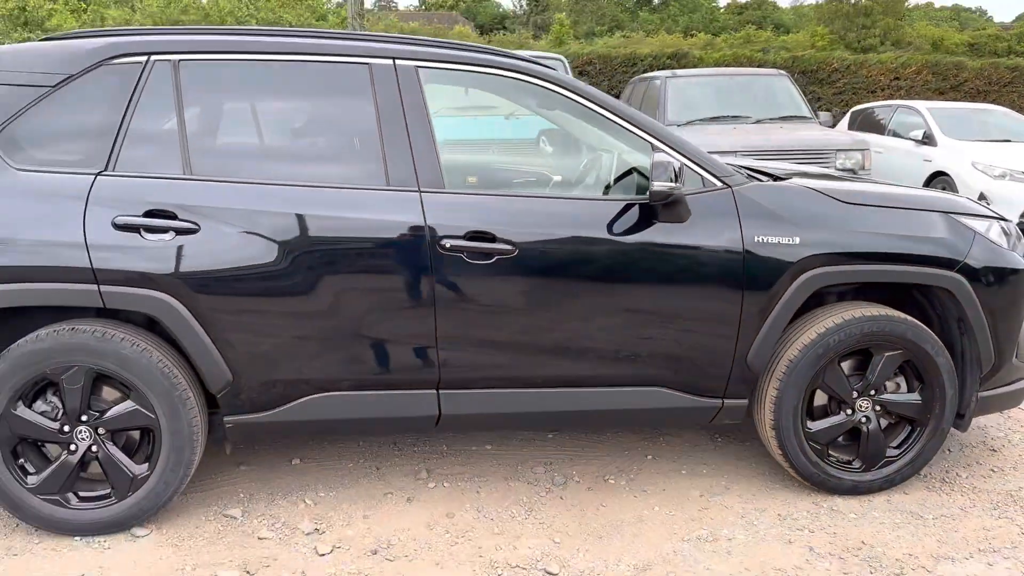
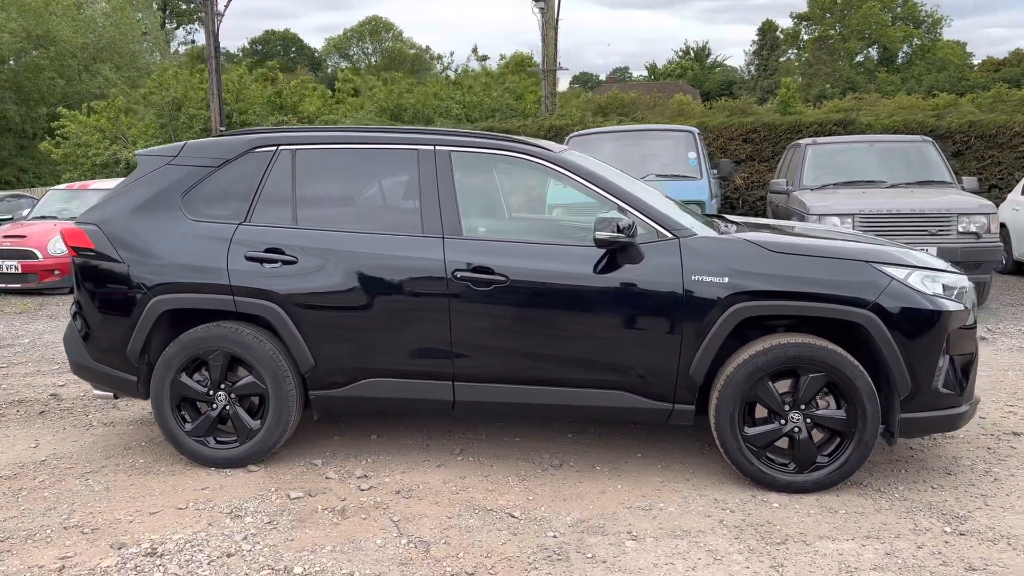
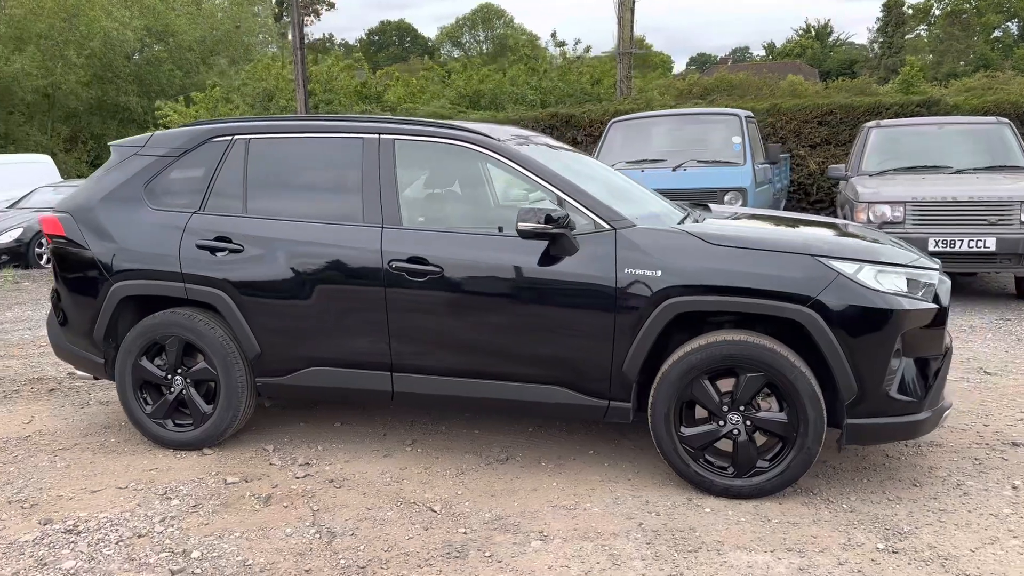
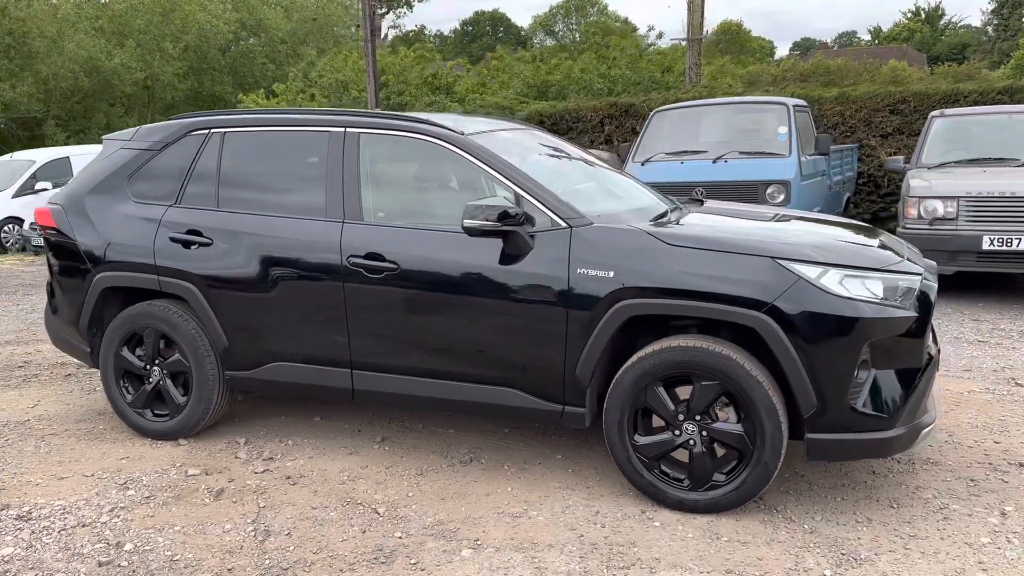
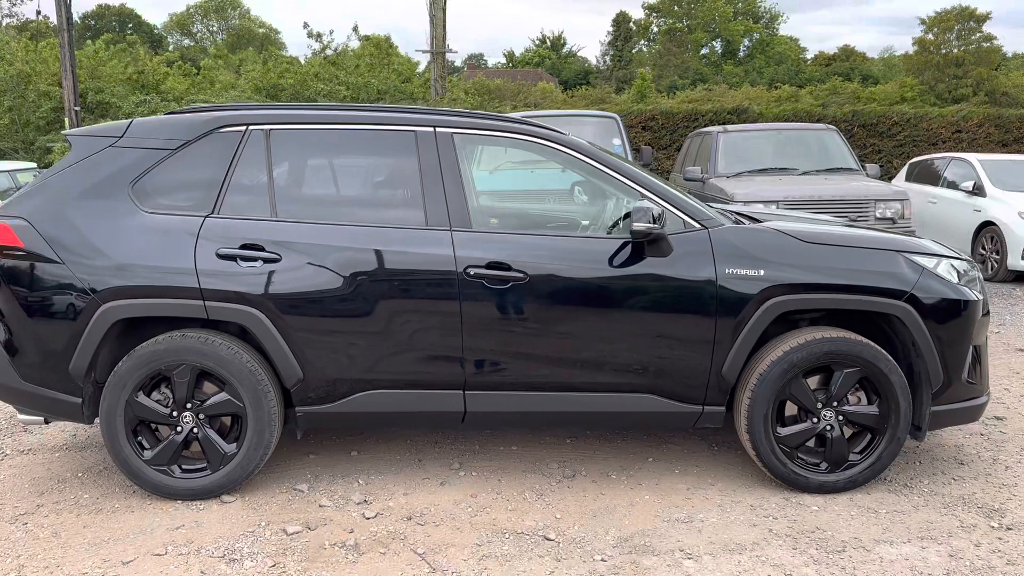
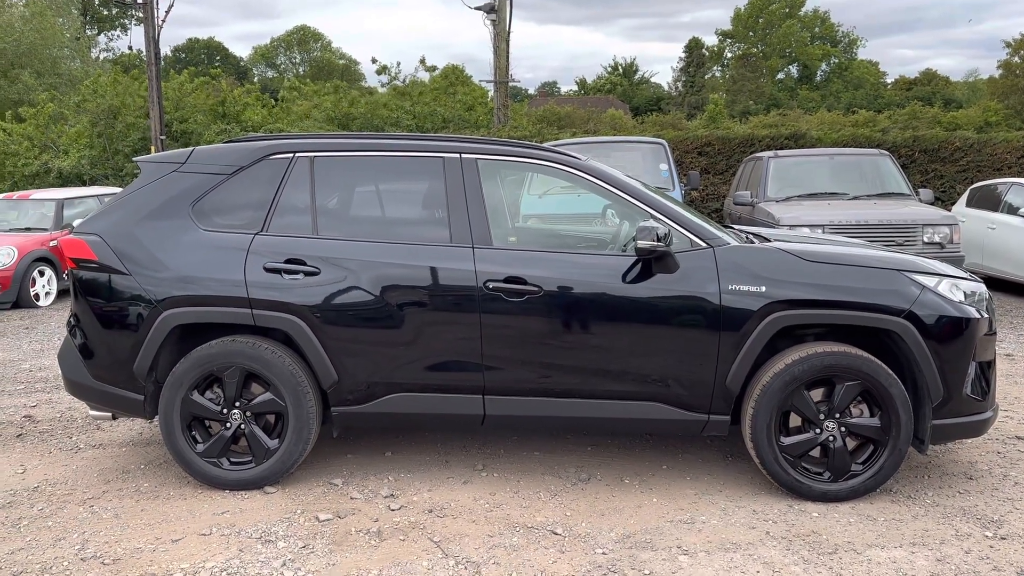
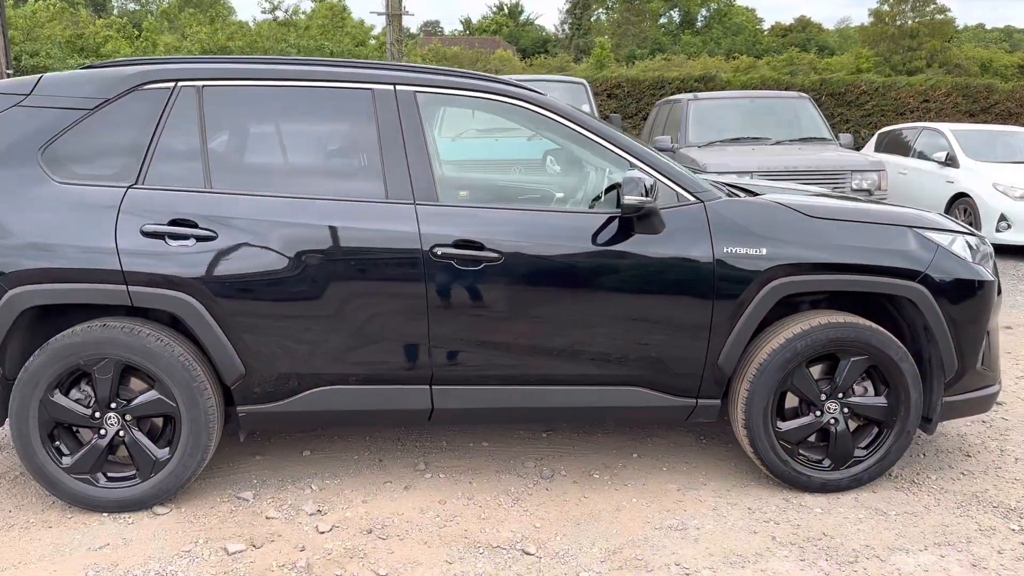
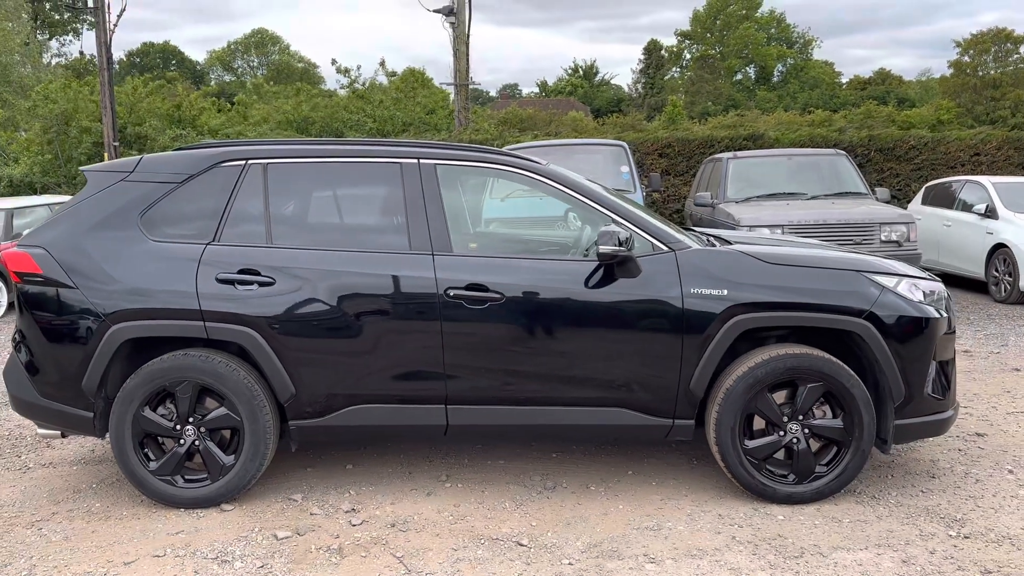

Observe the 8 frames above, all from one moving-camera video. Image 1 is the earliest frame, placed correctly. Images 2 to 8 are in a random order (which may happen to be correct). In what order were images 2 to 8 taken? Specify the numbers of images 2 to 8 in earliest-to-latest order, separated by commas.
7, 5, 8, 6, 2, 3, 4
